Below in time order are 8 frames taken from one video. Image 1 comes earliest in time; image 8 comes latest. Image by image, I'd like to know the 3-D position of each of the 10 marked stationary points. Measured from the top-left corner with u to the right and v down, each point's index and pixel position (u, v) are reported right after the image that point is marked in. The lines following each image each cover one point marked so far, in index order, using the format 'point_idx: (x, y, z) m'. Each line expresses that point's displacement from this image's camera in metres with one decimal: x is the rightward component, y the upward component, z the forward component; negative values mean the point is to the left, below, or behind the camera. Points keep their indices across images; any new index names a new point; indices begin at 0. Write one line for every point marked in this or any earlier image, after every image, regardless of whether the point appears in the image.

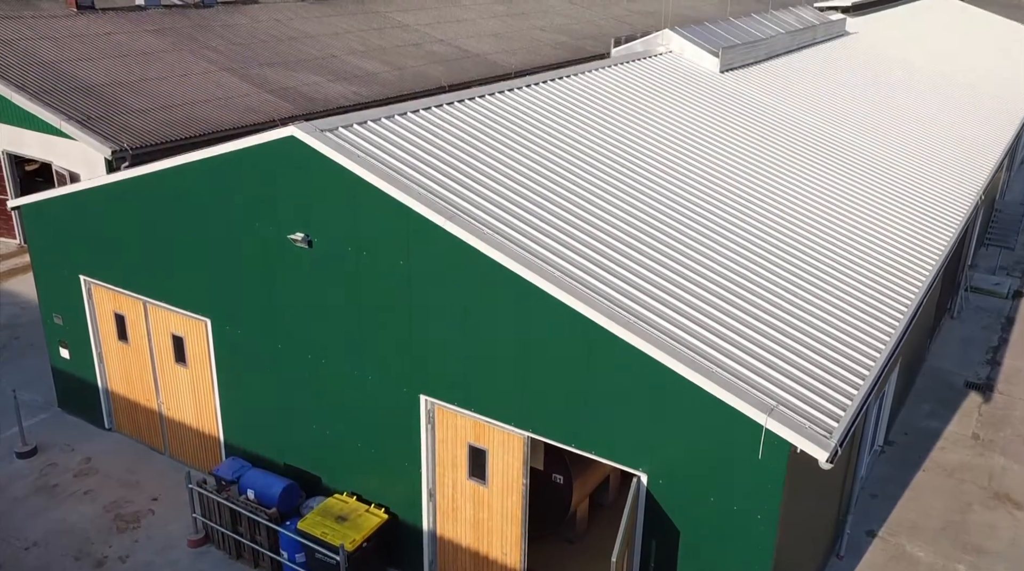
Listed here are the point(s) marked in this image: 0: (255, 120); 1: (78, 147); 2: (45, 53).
0: (-4.8, +3.0, +18.6) m
1: (-7.1, +2.2, +16.7) m
2: (-8.7, +4.3, +19.1) m
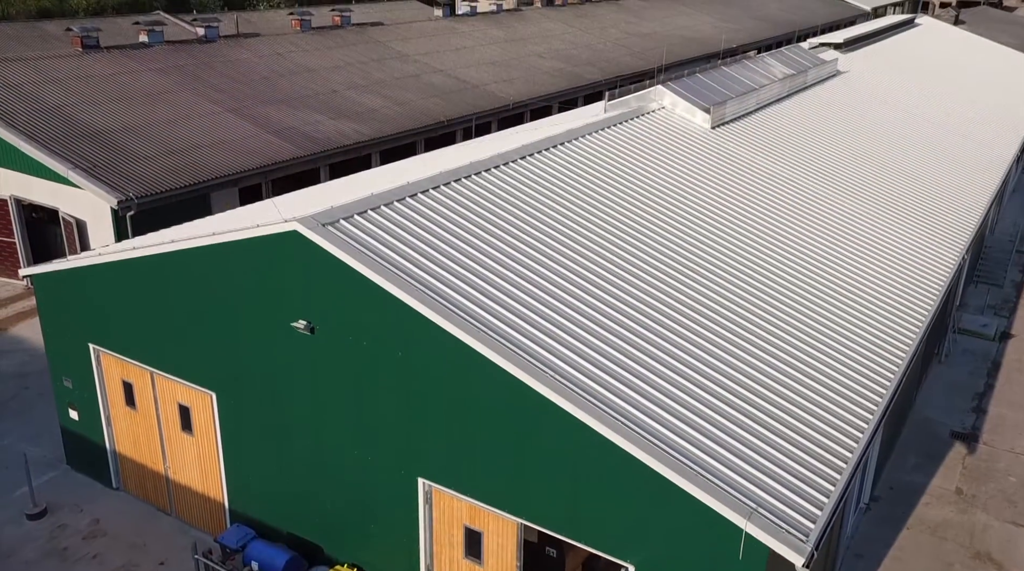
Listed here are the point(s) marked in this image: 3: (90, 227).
0: (-4.8, +2.2, +19.0) m
1: (-7.2, +1.5, +17.1) m
2: (-8.8, +3.6, +19.5) m
3: (-7.2, +1.0, +17.4) m
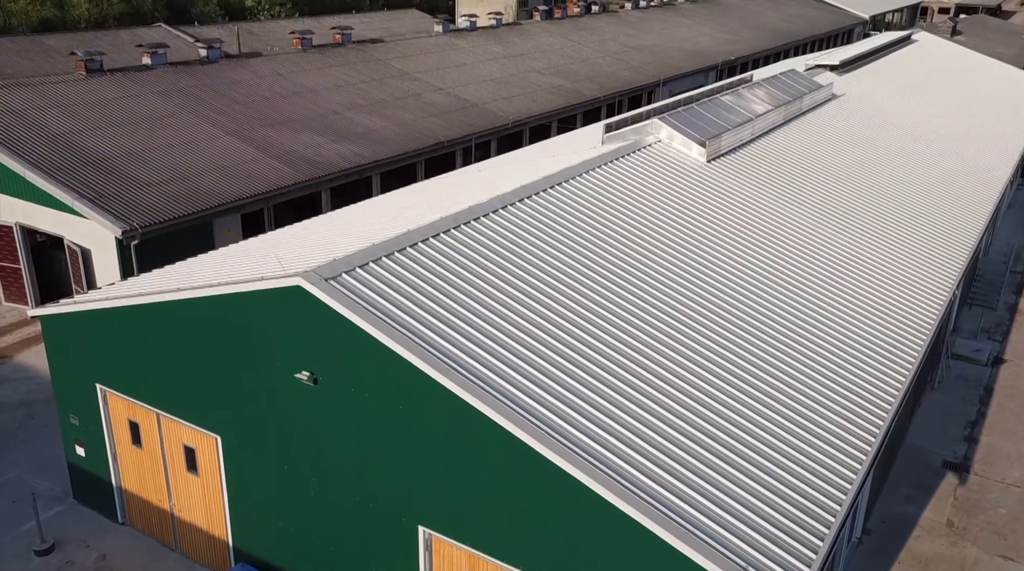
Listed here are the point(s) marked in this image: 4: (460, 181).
0: (-4.8, +1.8, +19.2) m
1: (-7.2, +1.0, +17.3) m
2: (-8.8, +3.1, +19.7) m
3: (-7.2, +0.5, +17.6) m
4: (-1.0, +1.8, +18.3) m
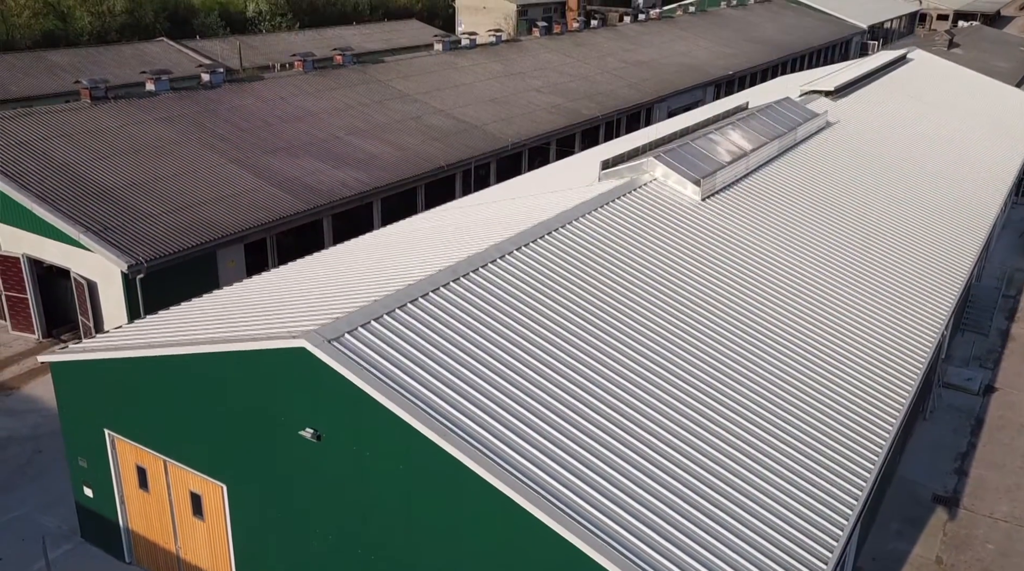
0: (-4.8, +1.2, +19.5) m
1: (-7.2, +0.5, +17.6) m
2: (-8.8, +2.5, +20.0) m
3: (-7.2, -0.1, +17.9) m
4: (-1.0, +1.3, +18.6) m
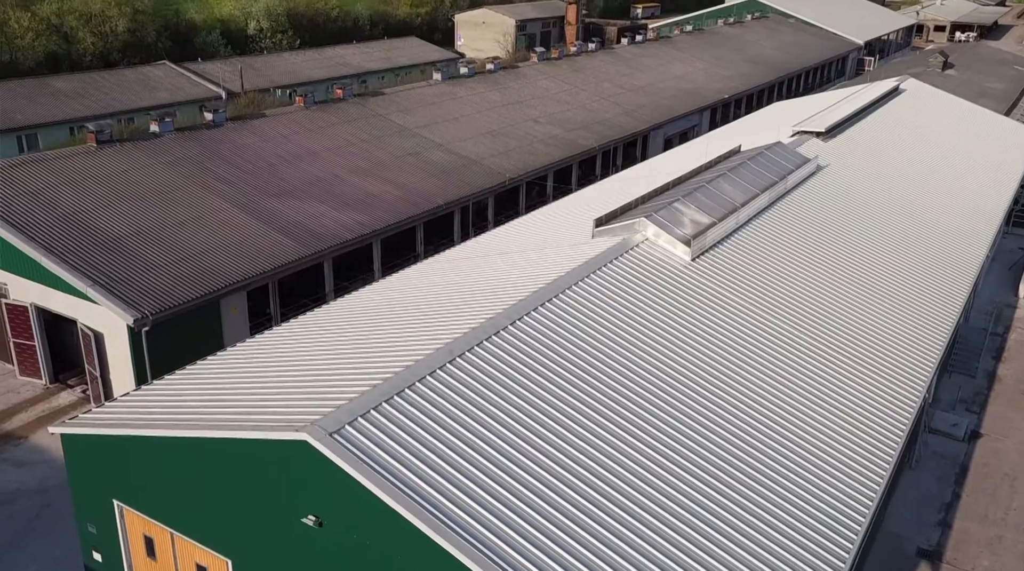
0: (-4.9, +0.3, +20.0) m
1: (-7.3, -0.5, +18.1) m
2: (-8.9, +1.6, +20.4) m
3: (-7.3, -1.0, +18.4) m
4: (-1.1, +0.4, +19.0) m
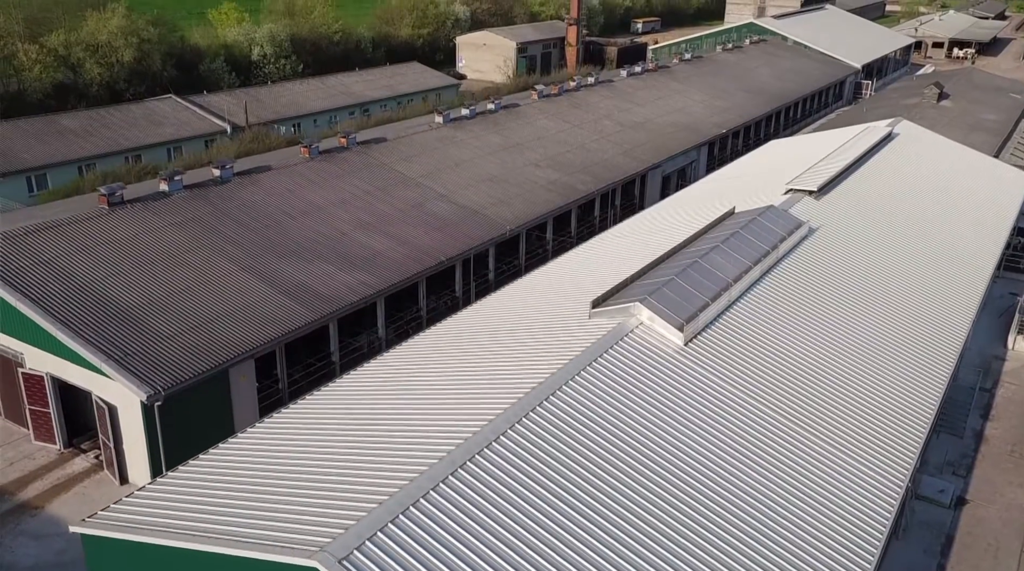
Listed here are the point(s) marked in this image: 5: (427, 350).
0: (-4.9, -1.1, +20.6) m
1: (-7.3, -1.8, +18.7) m
2: (-8.9, +0.3, +21.1) m
3: (-7.3, -2.3, +19.0) m
4: (-1.1, -1.0, +19.6) m
5: (-1.5, -1.2, +19.1) m
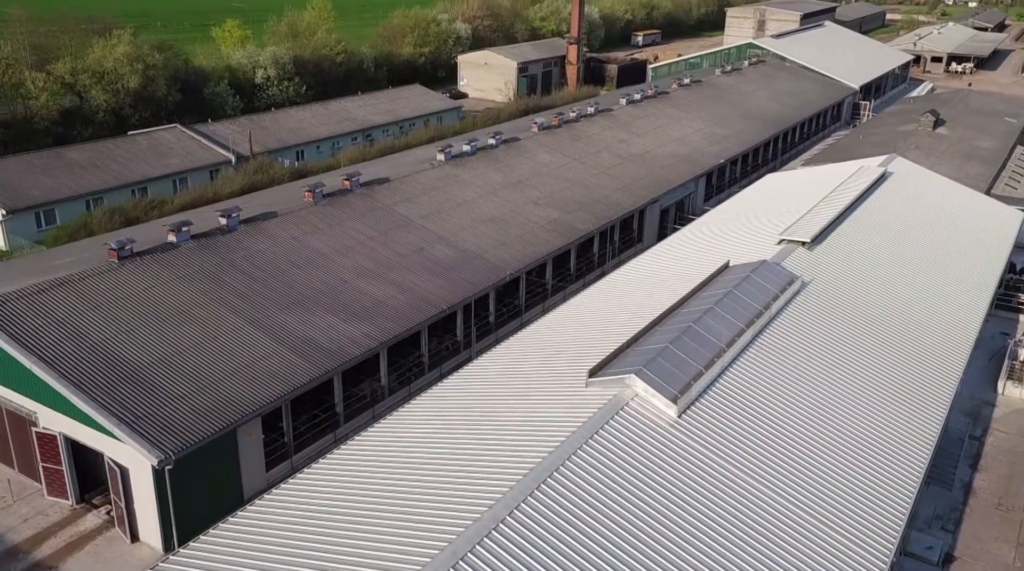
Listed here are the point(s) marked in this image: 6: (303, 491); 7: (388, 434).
0: (-4.9, -2.3, +21.2) m
1: (-7.3, -3.1, +19.3) m
2: (-8.9, -1.0, +21.7) m
3: (-7.3, -3.6, +19.6) m
4: (-1.1, -2.2, +20.2) m
5: (-1.5, -2.5, +19.7) m
6: (-3.6, -3.3, +17.7) m
7: (-2.3, -2.7, +19.1) m
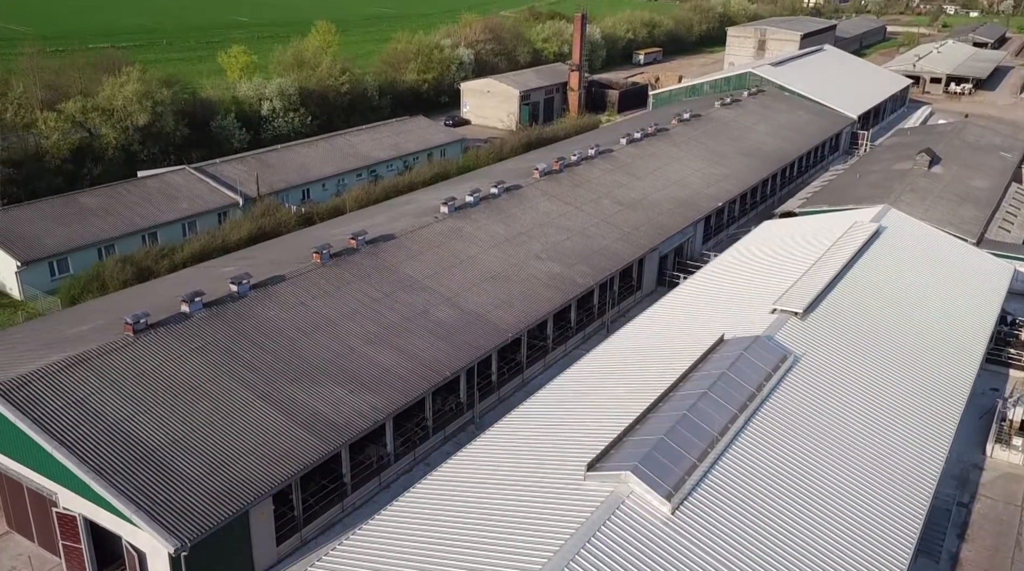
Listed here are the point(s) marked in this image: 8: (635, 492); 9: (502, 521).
0: (-4.9, -4.1, +22.0) m
1: (-7.3, -4.9, +20.1) m
2: (-8.8, -2.8, +22.5) m
3: (-7.3, -5.4, +20.4) m
4: (-1.1, -4.0, +21.0) m
5: (-1.5, -4.3, +20.5) m
6: (-3.6, -5.1, +18.5) m
7: (-2.3, -4.6, +19.9) m
8: (+2.3, -3.7, +19.1) m
9: (-0.2, -4.3, +19.3) m
